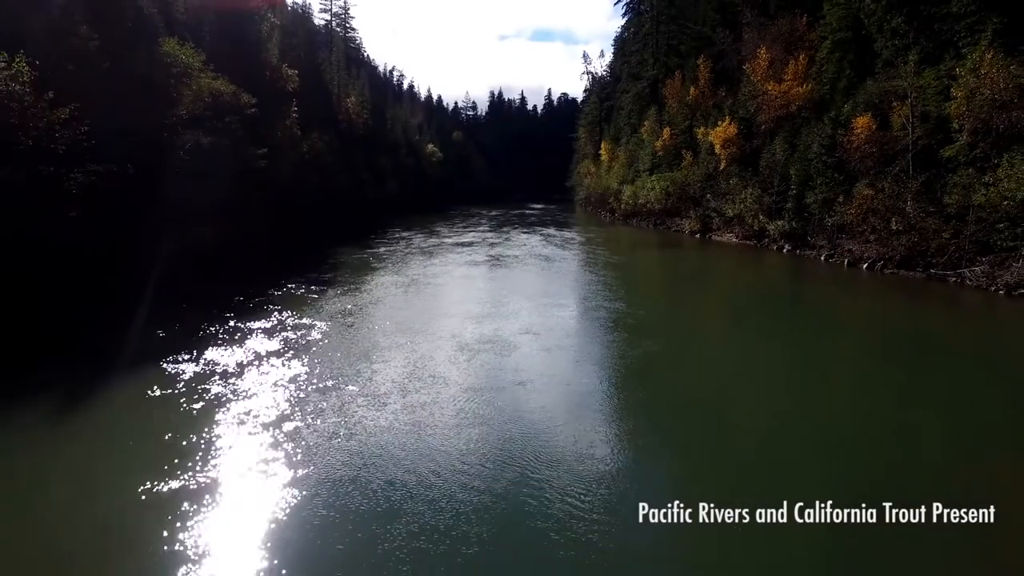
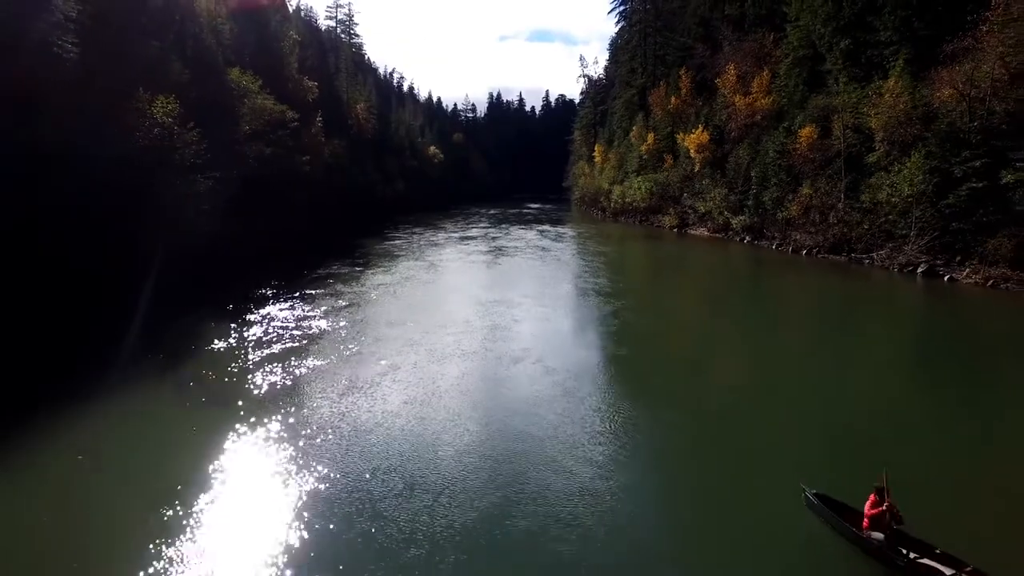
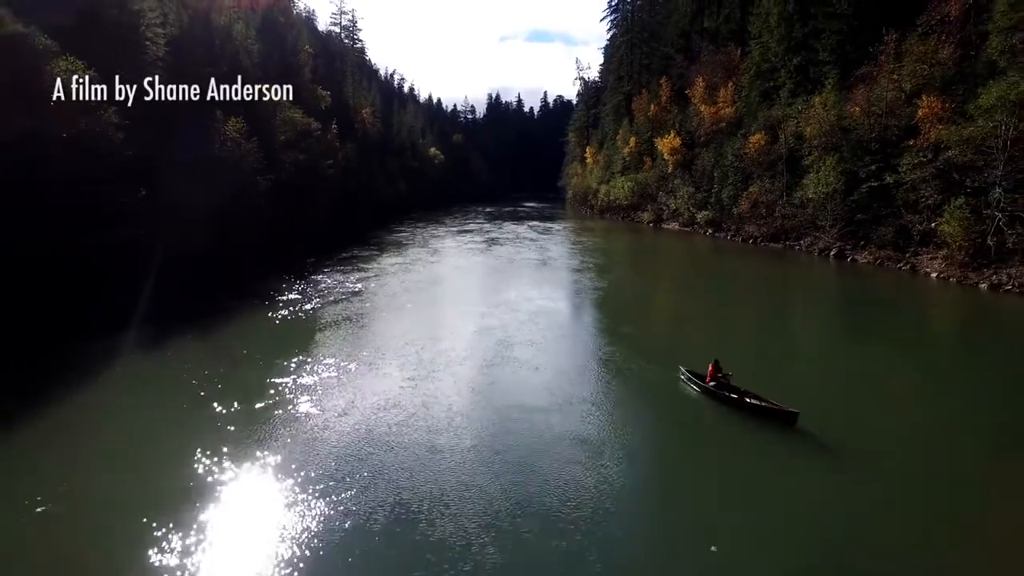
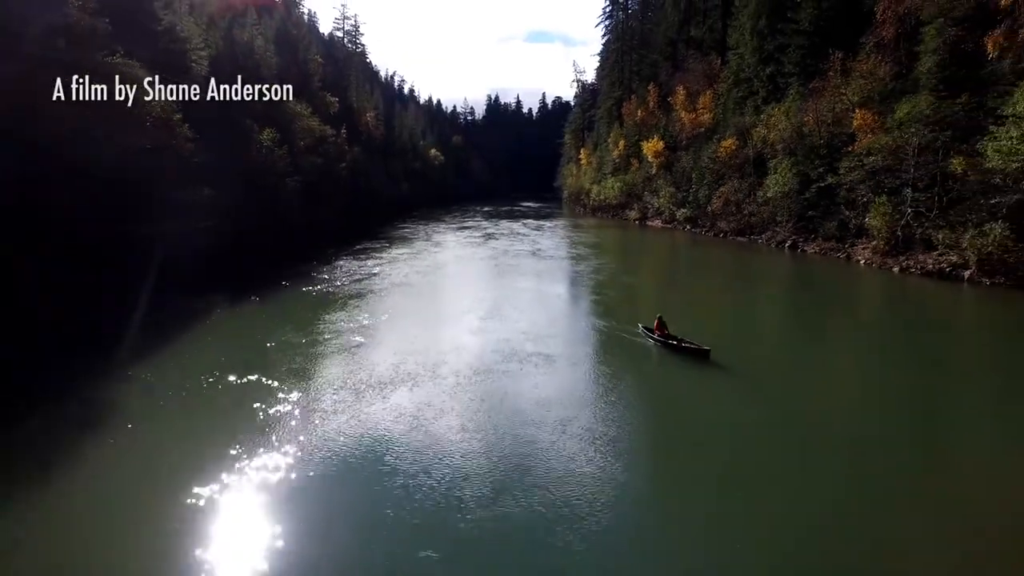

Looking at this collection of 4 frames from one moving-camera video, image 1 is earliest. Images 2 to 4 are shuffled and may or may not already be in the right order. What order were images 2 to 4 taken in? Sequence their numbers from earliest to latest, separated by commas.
2, 3, 4
